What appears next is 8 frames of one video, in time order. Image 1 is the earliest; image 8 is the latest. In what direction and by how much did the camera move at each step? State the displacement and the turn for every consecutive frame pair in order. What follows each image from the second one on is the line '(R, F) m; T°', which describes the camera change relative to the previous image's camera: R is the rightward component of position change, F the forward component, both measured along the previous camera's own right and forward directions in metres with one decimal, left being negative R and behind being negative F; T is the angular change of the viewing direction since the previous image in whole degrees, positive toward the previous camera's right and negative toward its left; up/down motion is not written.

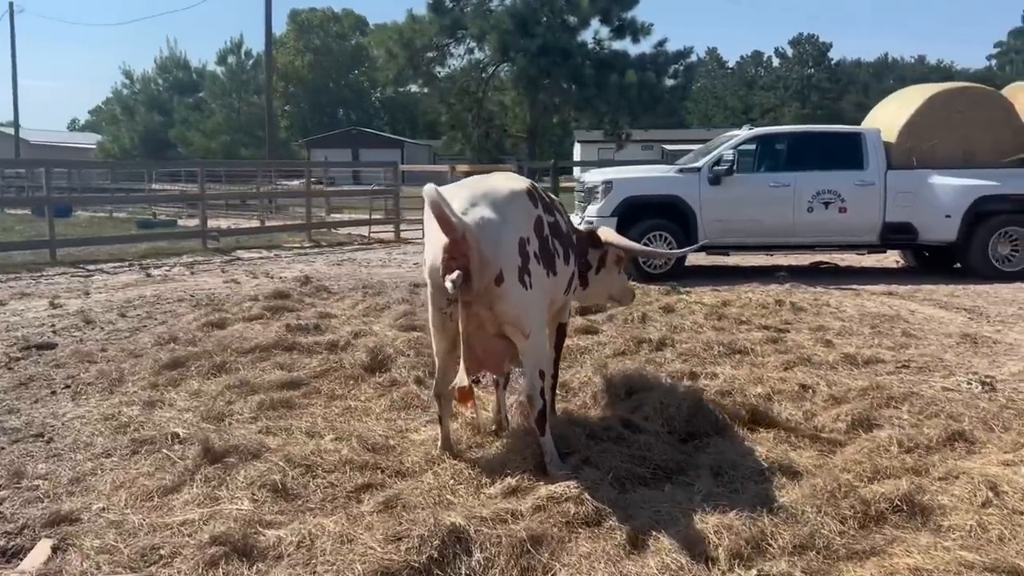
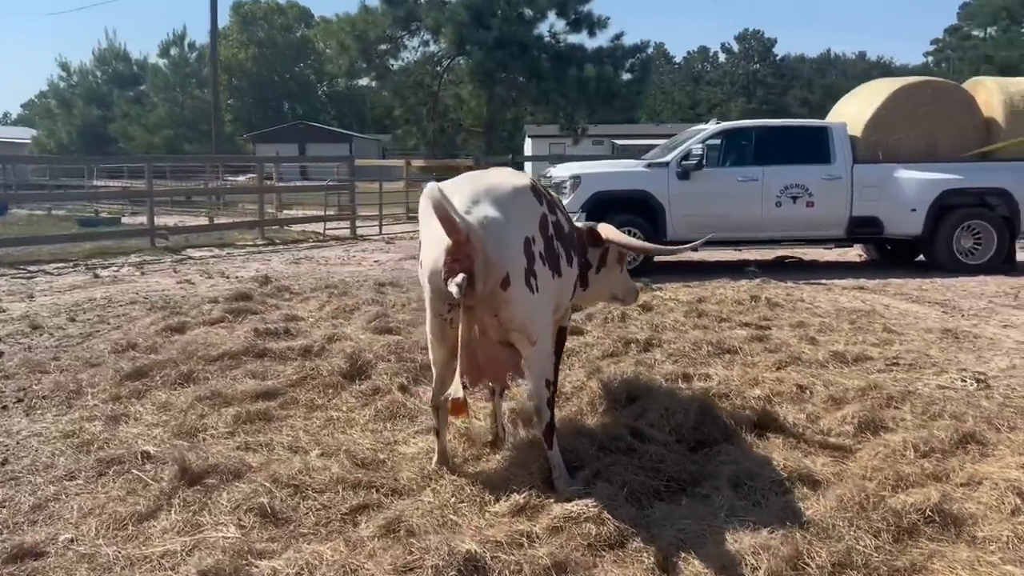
(-0.3, +0.3) m; +3°
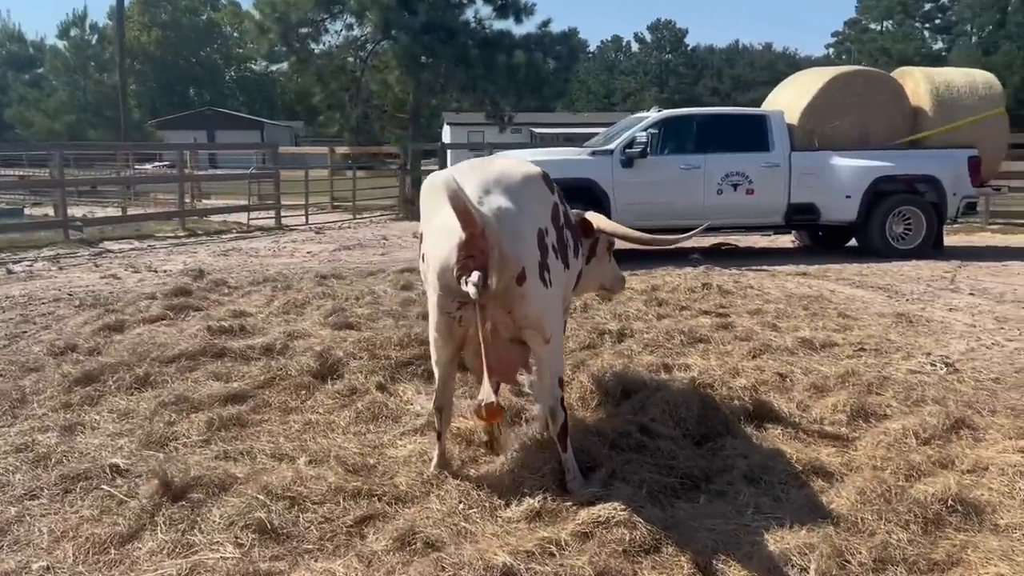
(-0.4, +0.2) m; +6°
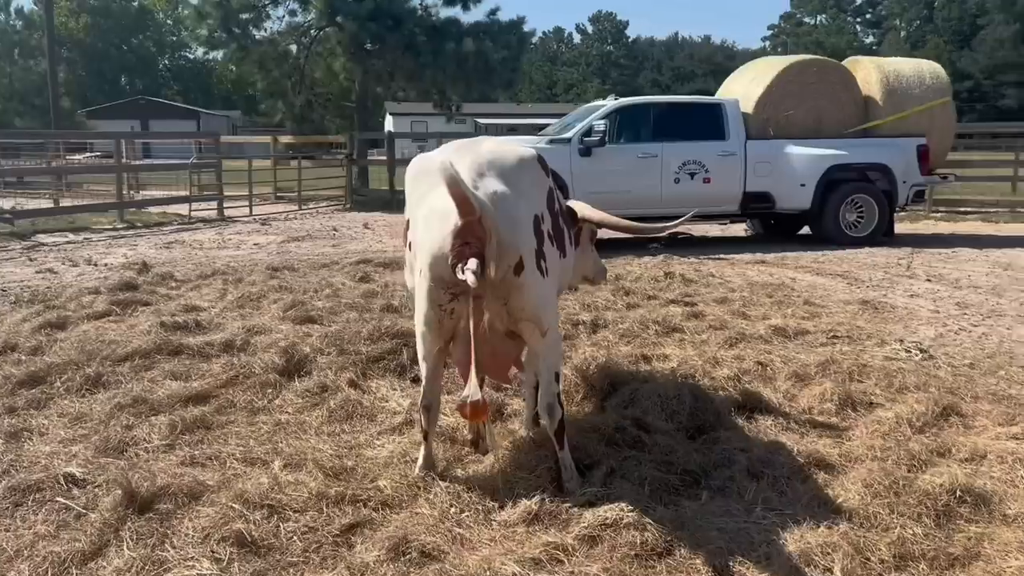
(-0.2, +0.2) m; +4°
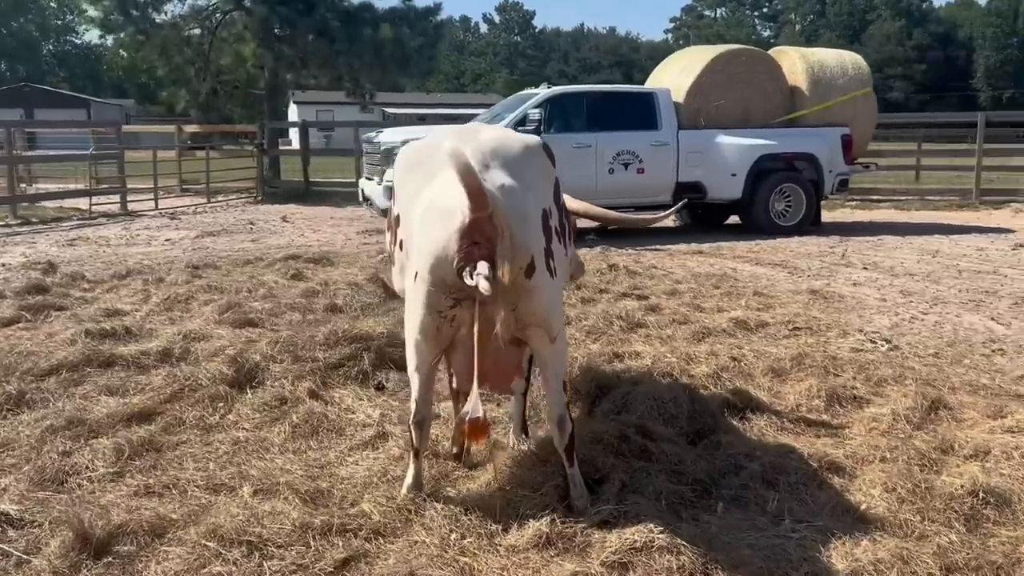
(-0.4, +0.4) m; +6°
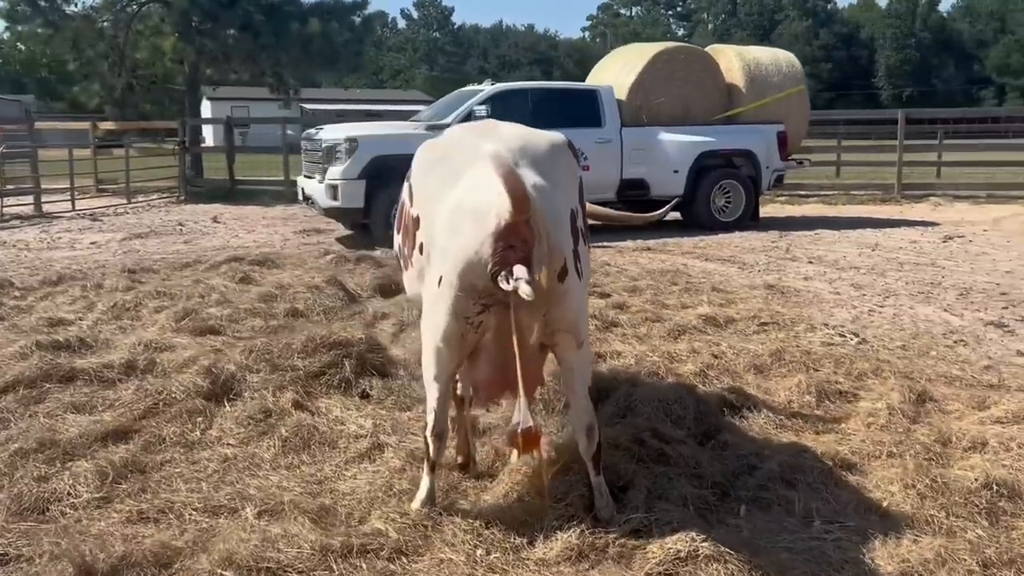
(-0.4, +0.1) m; +5°
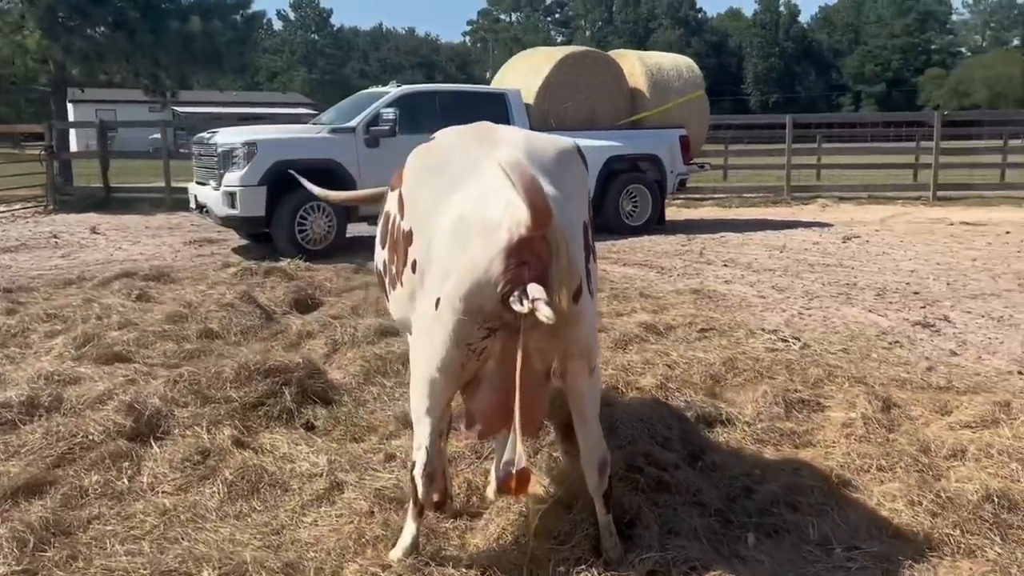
(-0.4, +0.4) m; +8°
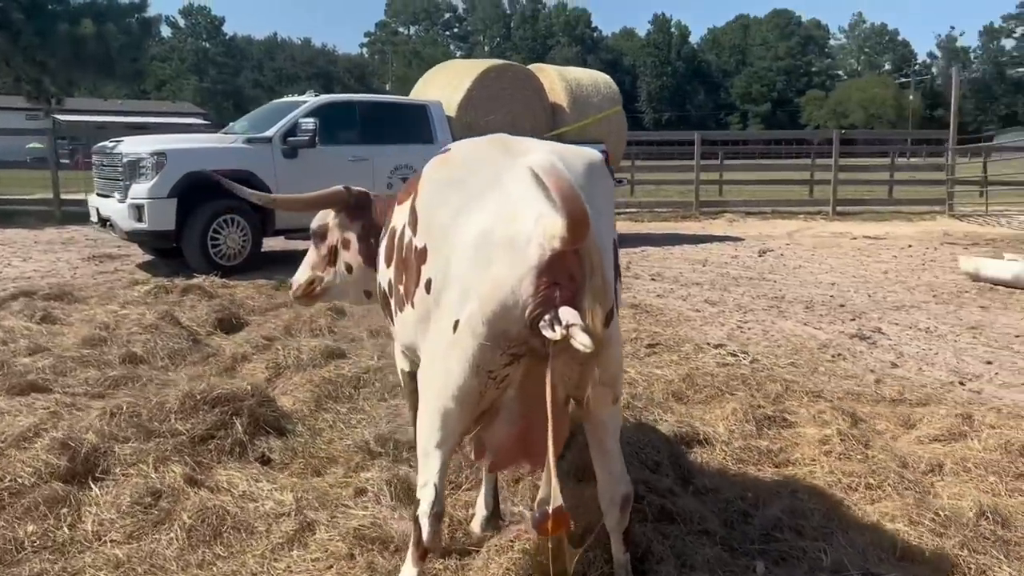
(-0.4, +0.2) m; +7°
